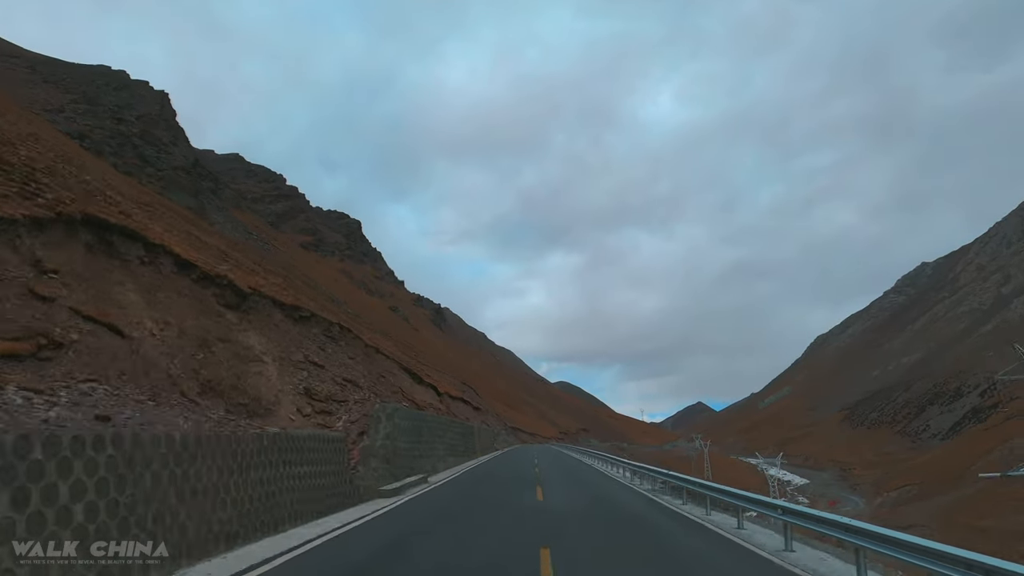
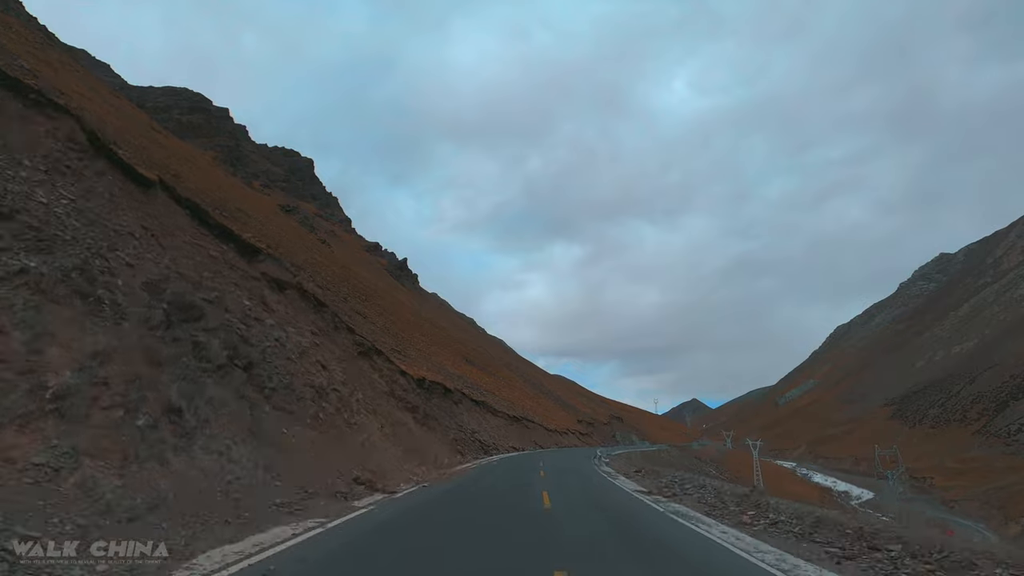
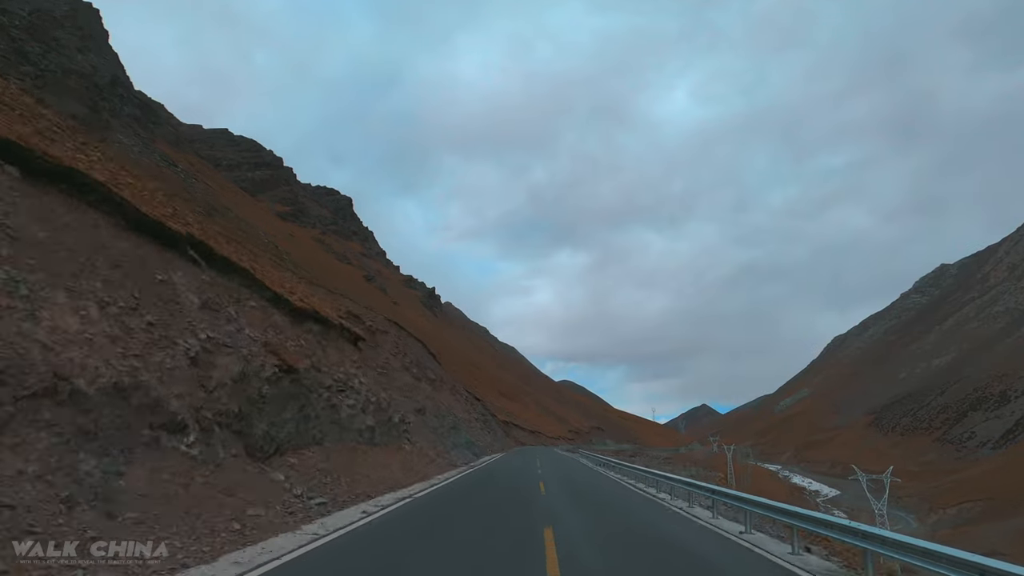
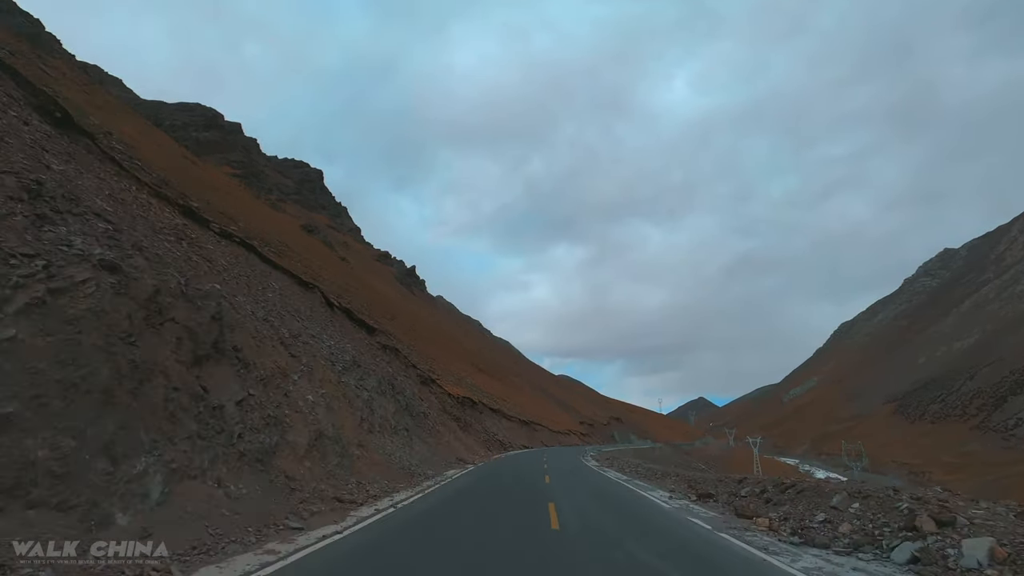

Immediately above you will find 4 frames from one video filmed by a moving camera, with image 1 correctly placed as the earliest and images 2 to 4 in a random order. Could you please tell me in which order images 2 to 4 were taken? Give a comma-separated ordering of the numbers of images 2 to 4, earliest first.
3, 4, 2
